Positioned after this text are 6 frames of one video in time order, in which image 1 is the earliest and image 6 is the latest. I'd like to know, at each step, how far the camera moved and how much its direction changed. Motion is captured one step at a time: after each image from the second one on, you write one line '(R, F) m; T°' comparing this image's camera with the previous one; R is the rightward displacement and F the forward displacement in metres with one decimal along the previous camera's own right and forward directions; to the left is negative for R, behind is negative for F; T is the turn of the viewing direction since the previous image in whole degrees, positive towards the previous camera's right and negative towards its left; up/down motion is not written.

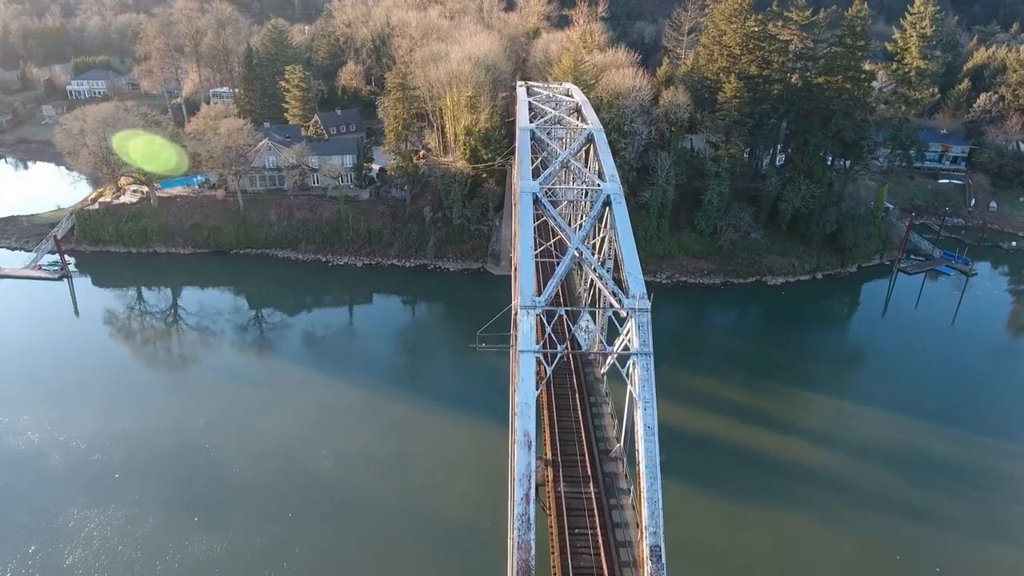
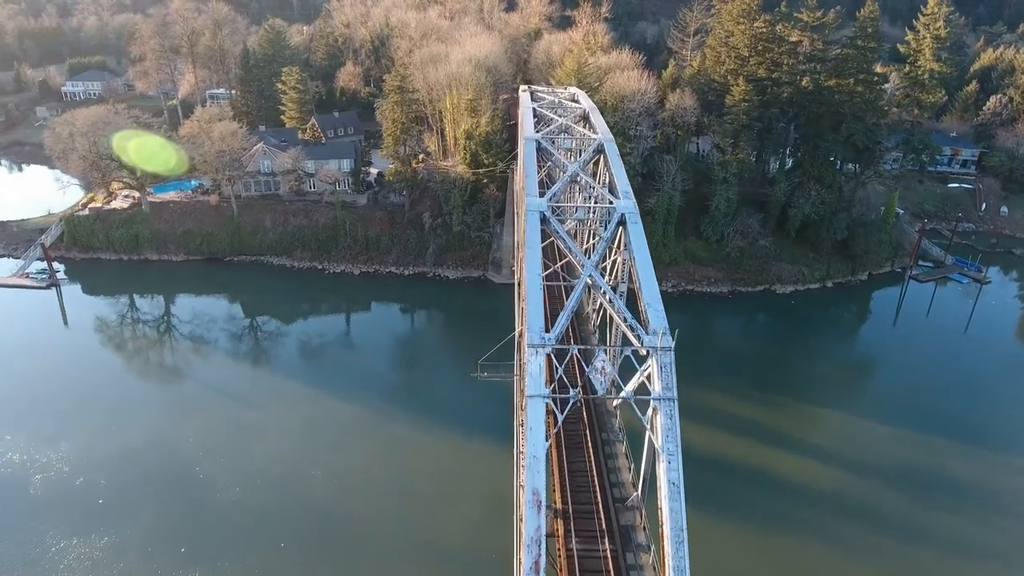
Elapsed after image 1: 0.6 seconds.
(-0.1, +0.8) m; 0°
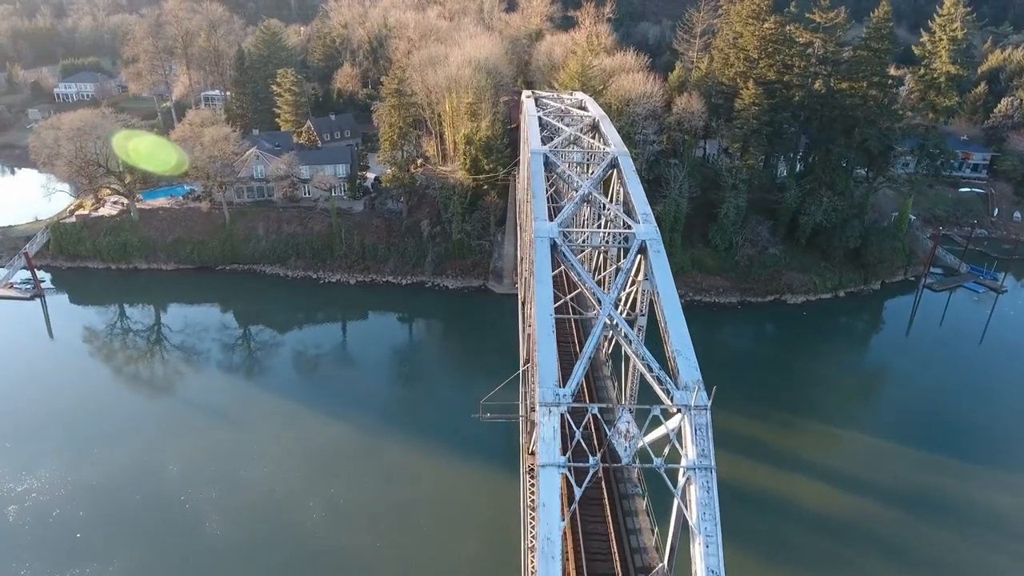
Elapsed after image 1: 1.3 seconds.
(-0.1, +0.9) m; 0°
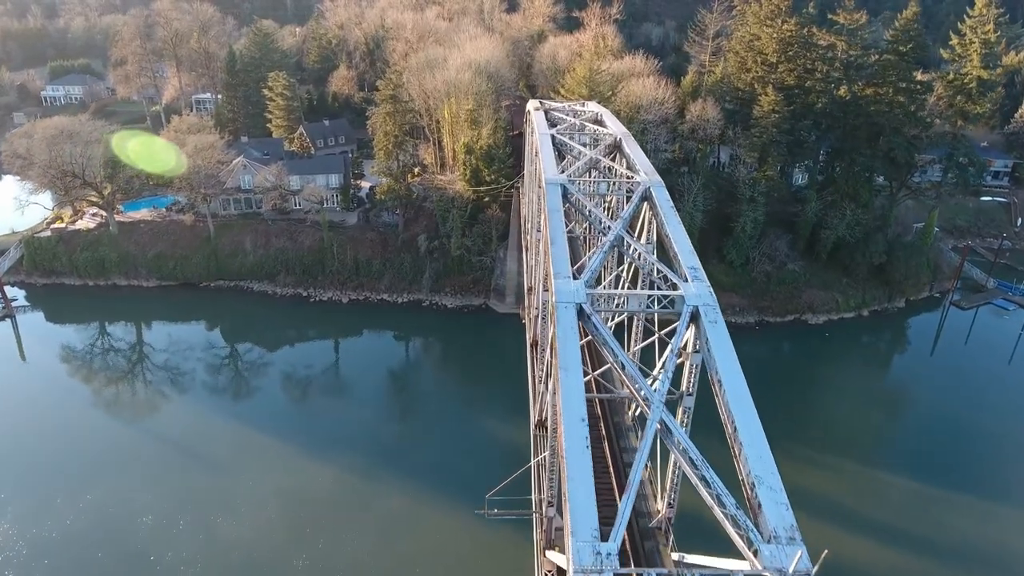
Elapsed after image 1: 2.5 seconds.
(-0.2, +1.6) m; 0°
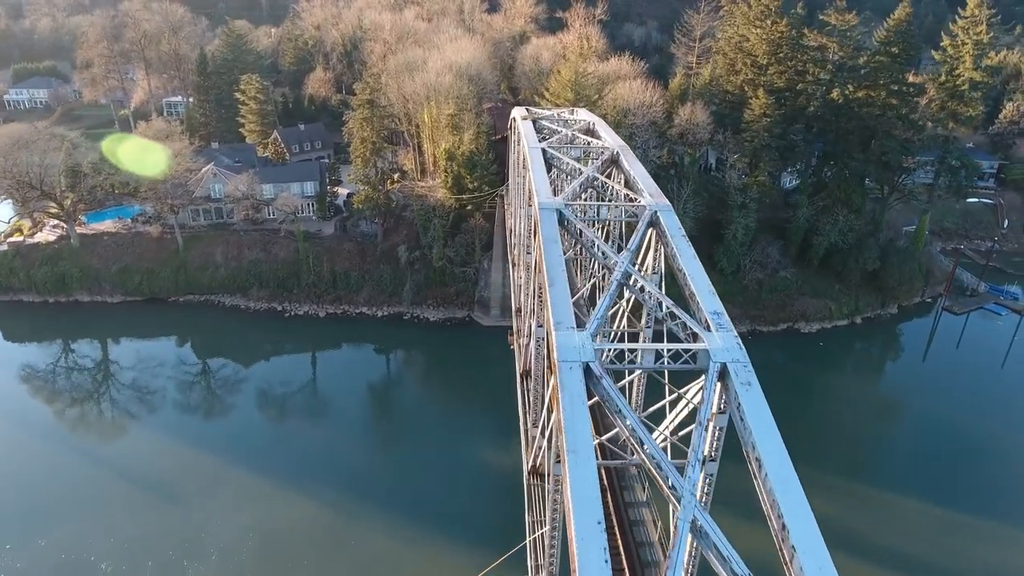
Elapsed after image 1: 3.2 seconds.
(-0.1, +1.0) m; +2°
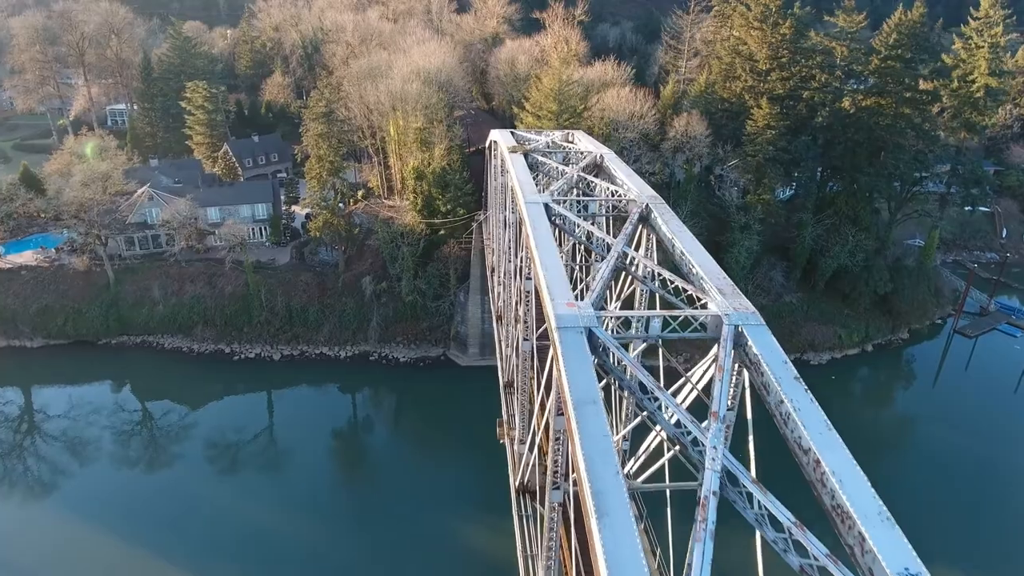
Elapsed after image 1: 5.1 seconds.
(-0.2, +2.6) m; +2°
